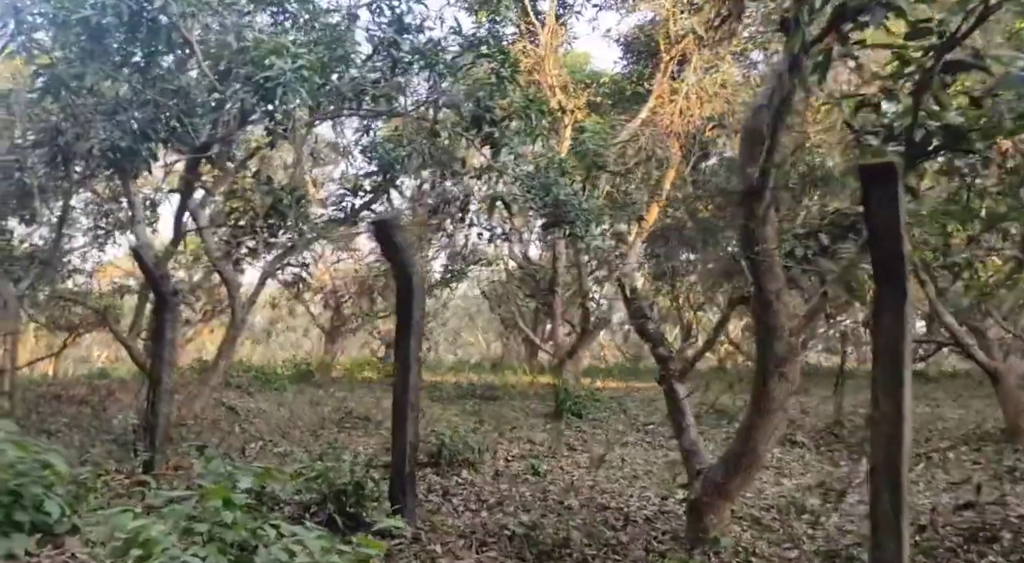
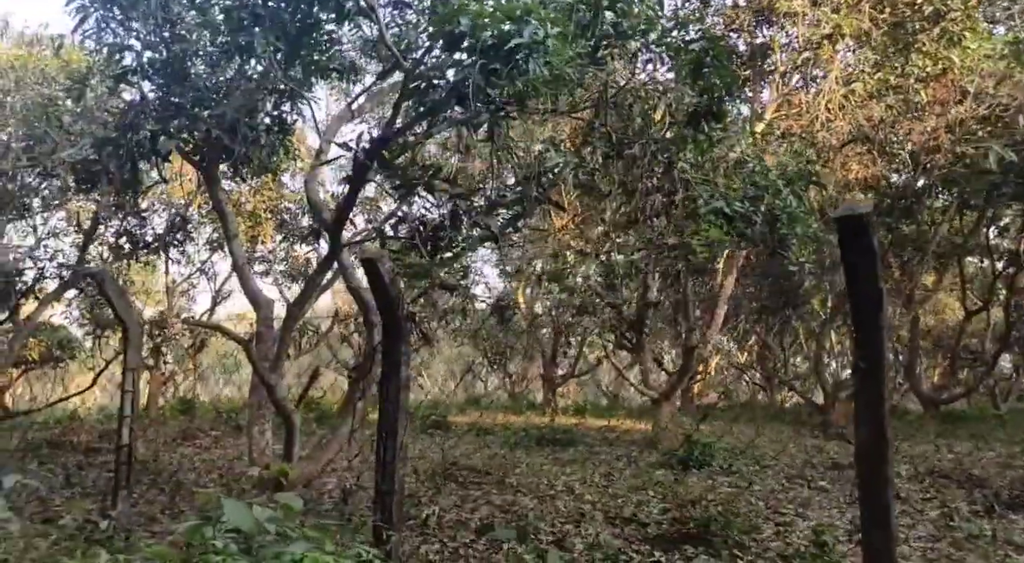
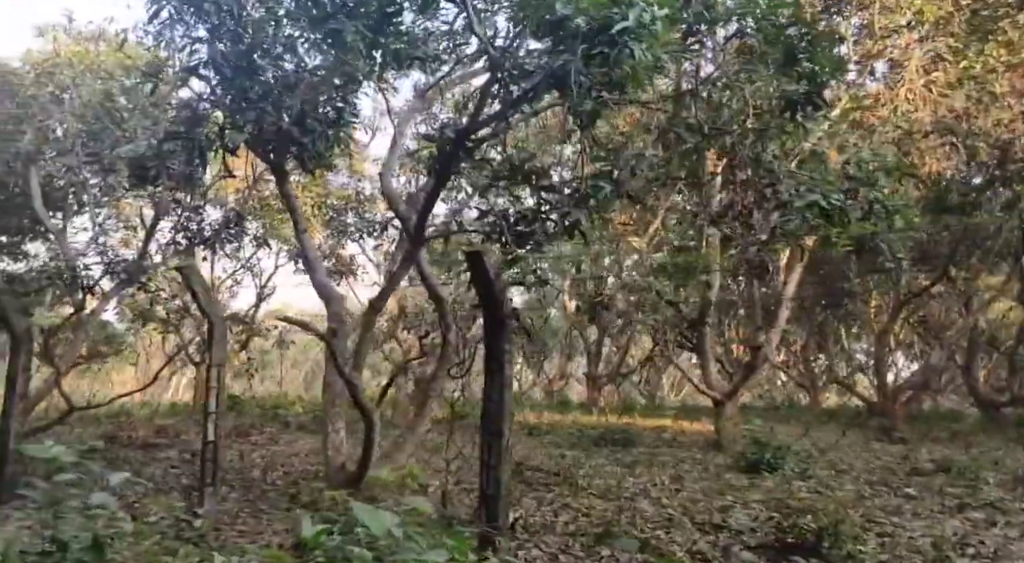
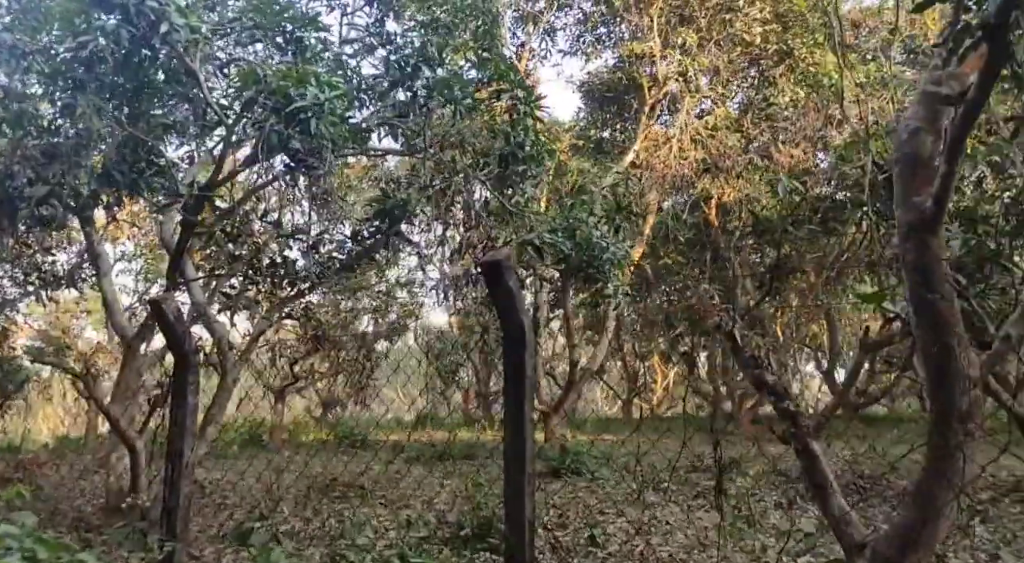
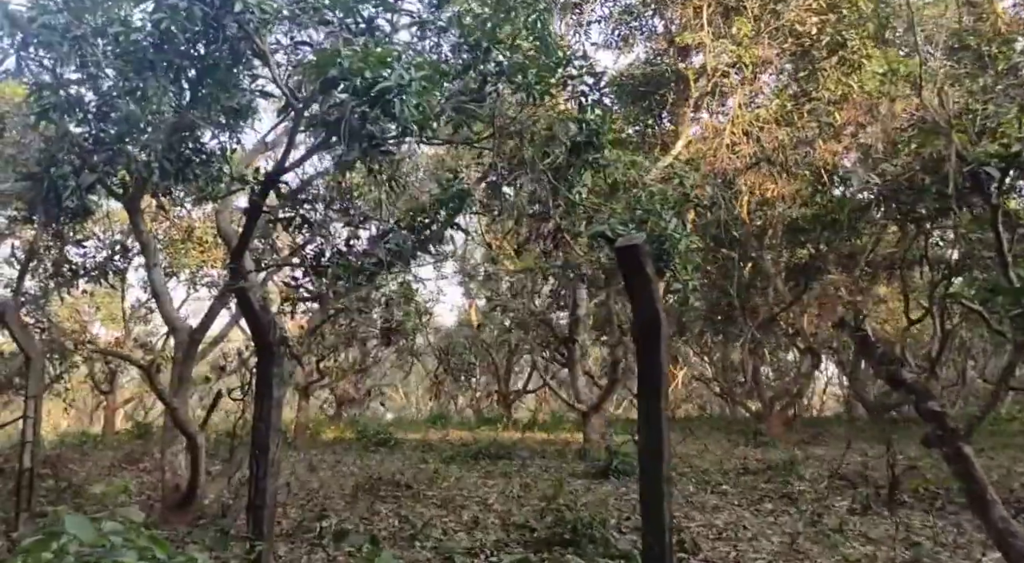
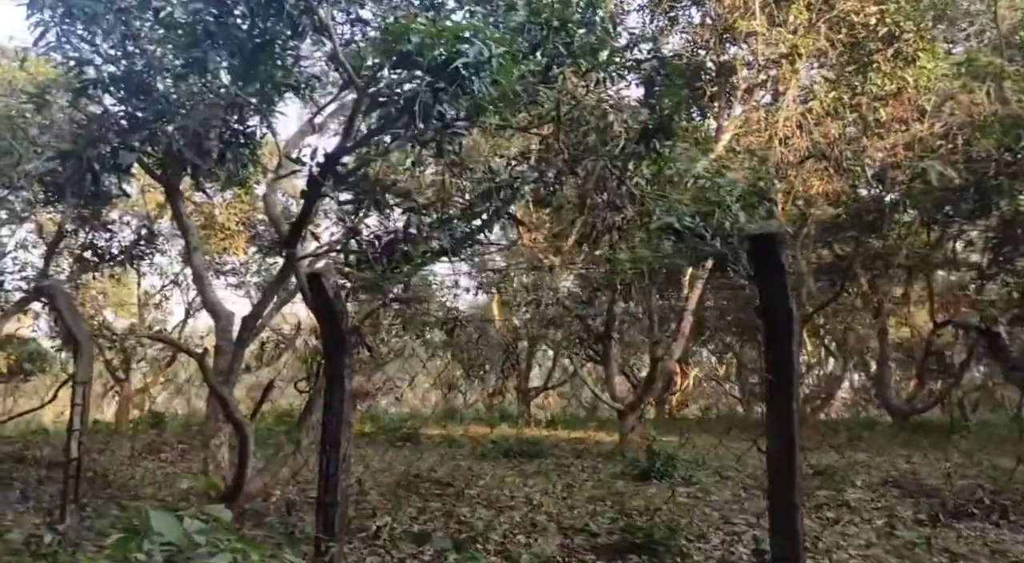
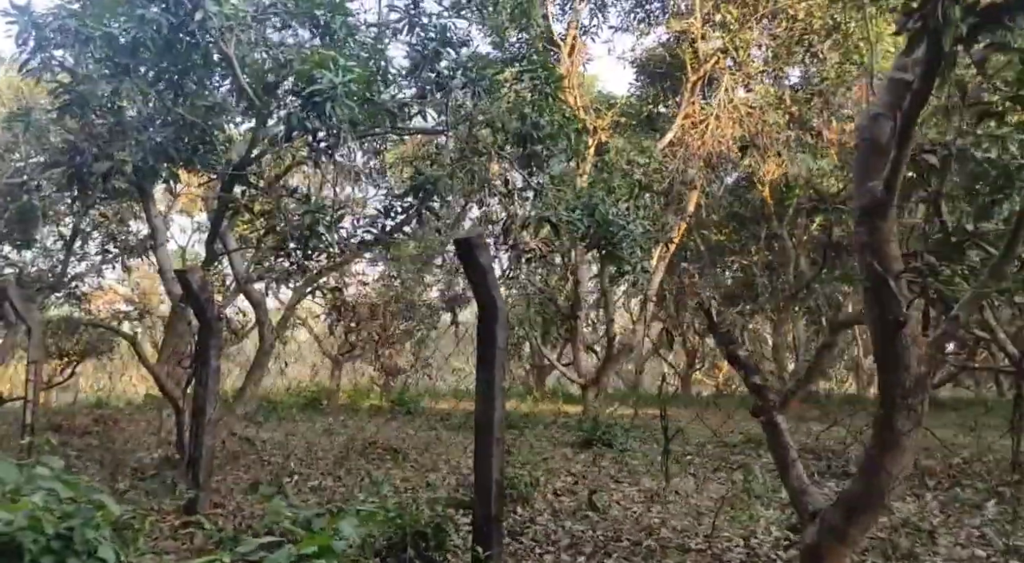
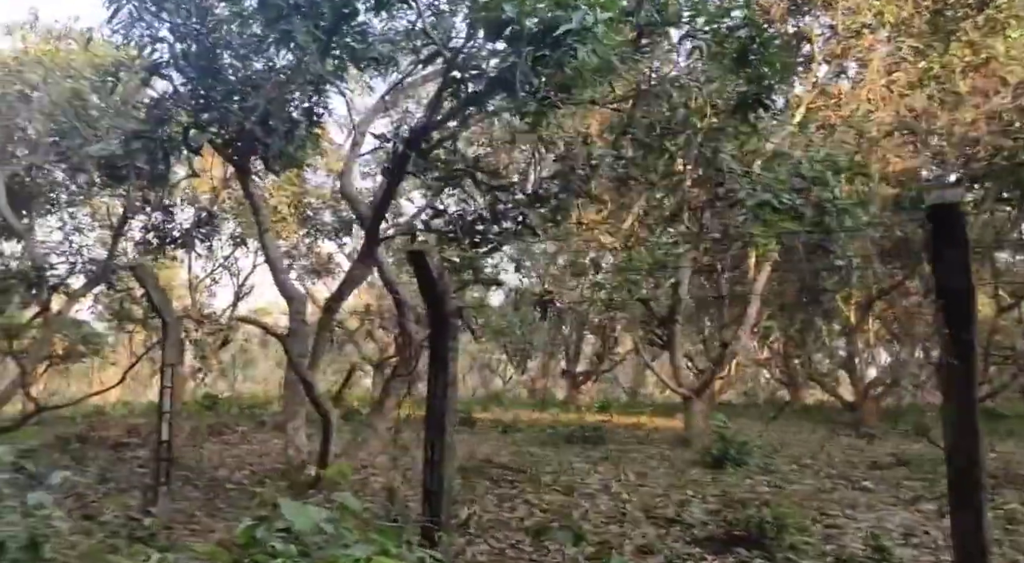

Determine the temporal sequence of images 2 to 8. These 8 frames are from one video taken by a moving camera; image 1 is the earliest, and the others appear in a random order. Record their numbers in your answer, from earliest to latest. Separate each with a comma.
7, 4, 5, 6, 2, 8, 3
